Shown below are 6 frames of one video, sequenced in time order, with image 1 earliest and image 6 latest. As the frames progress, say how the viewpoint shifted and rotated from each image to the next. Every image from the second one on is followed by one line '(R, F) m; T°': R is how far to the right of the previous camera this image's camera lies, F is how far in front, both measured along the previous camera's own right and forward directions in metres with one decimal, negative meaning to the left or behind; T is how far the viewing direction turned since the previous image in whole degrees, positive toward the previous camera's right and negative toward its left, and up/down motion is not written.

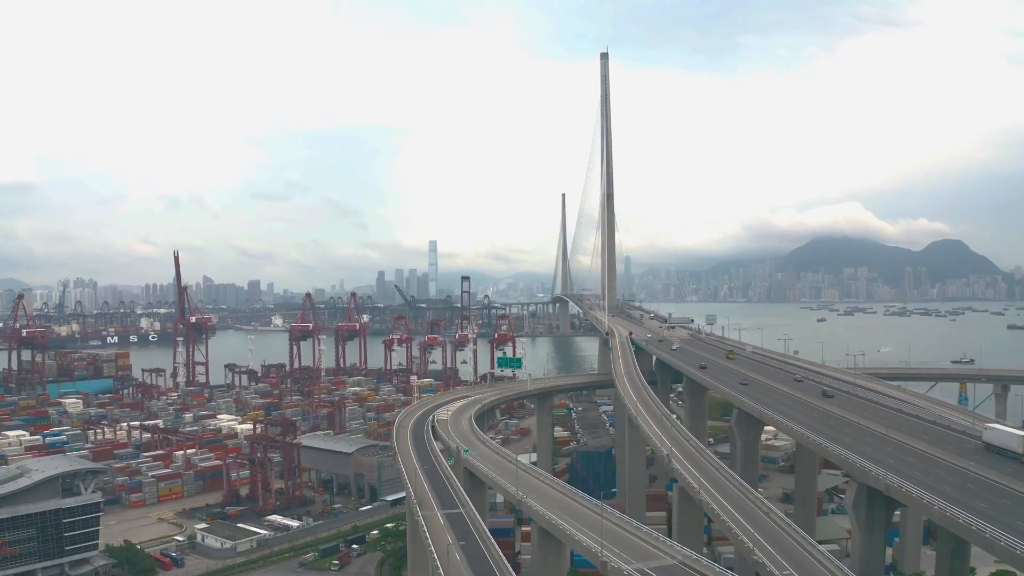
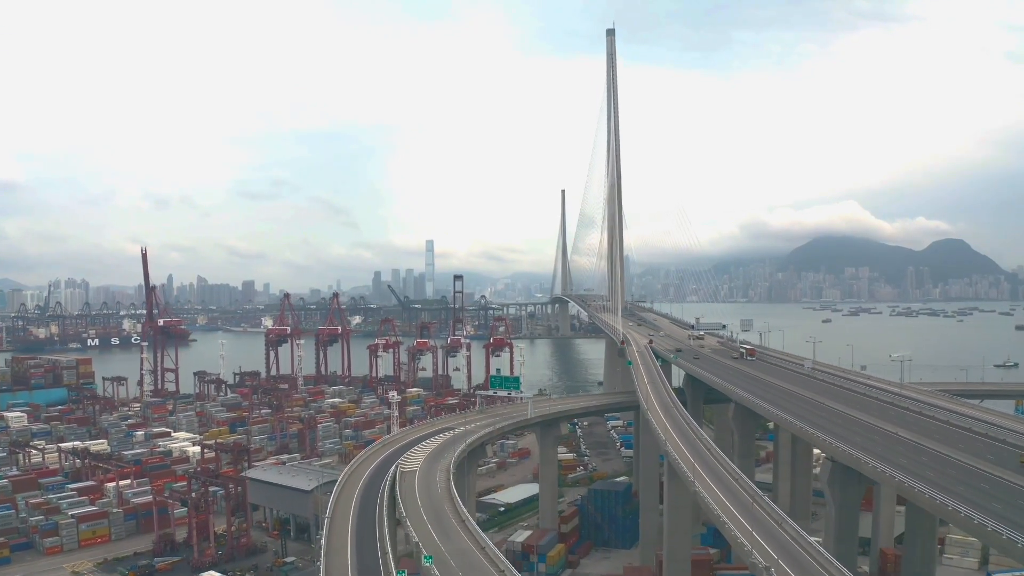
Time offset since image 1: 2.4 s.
(+0.1, +5.6) m; 0°
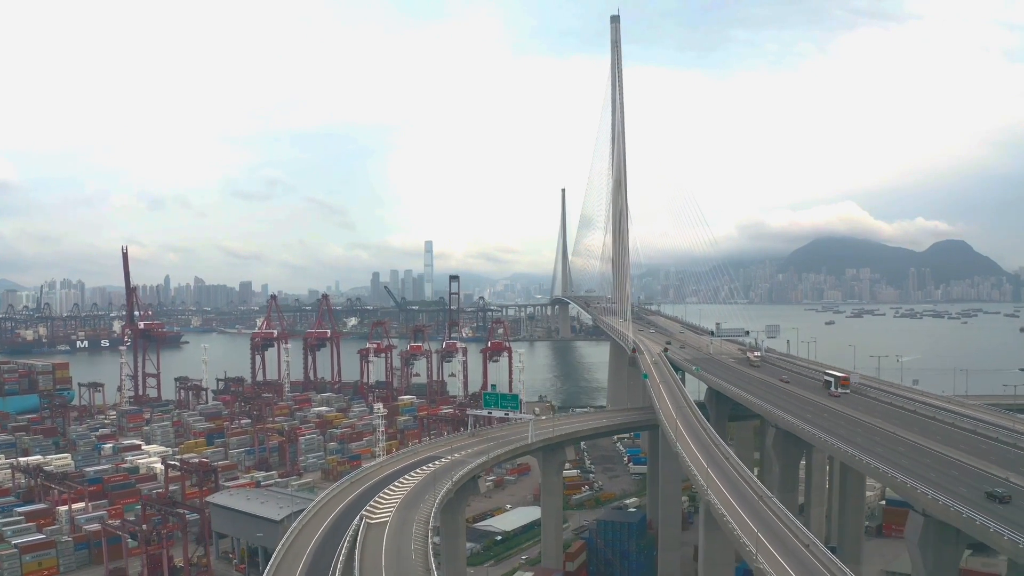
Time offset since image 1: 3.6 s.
(0.0, +3.0) m; 0°
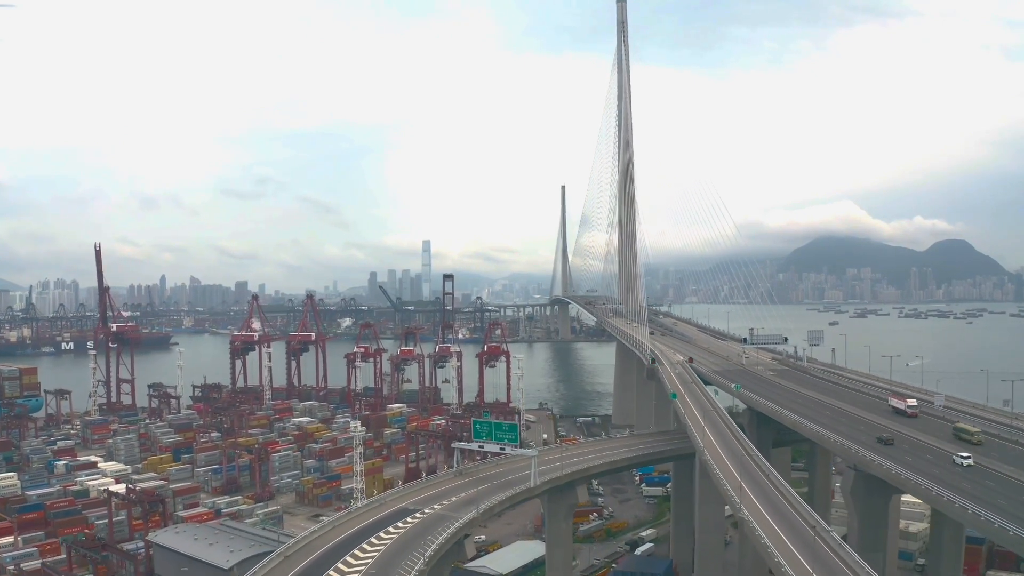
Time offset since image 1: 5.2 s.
(0.0, +3.7) m; 0°
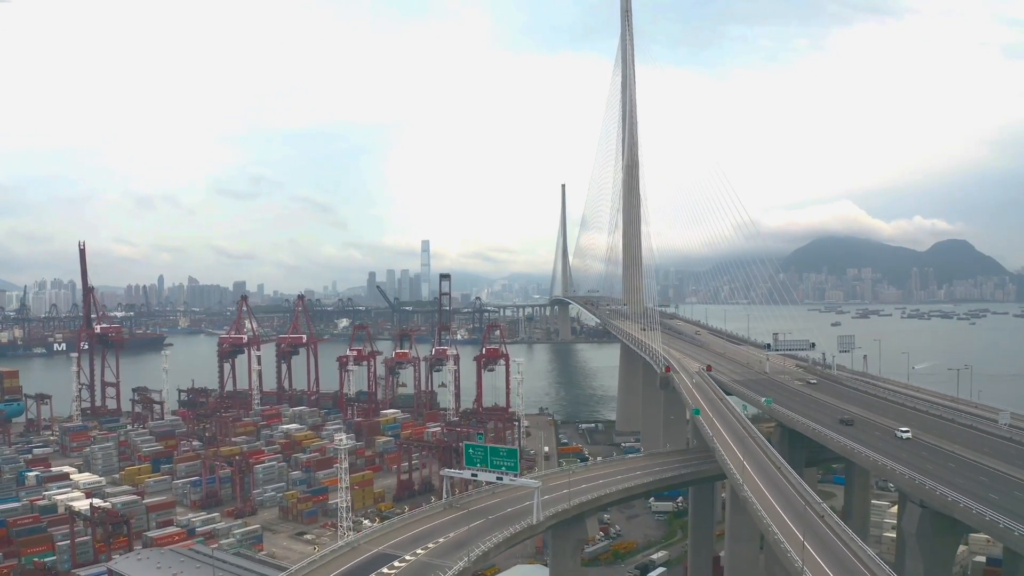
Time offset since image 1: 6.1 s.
(0.0, +2.0) m; 0°
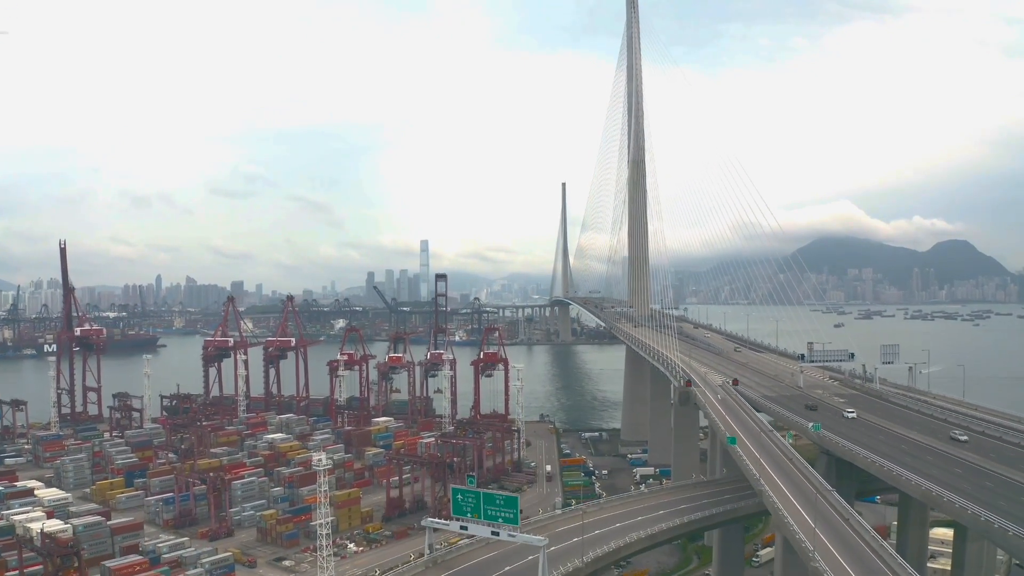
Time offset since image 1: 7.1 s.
(0.0, +2.3) m; 0°
